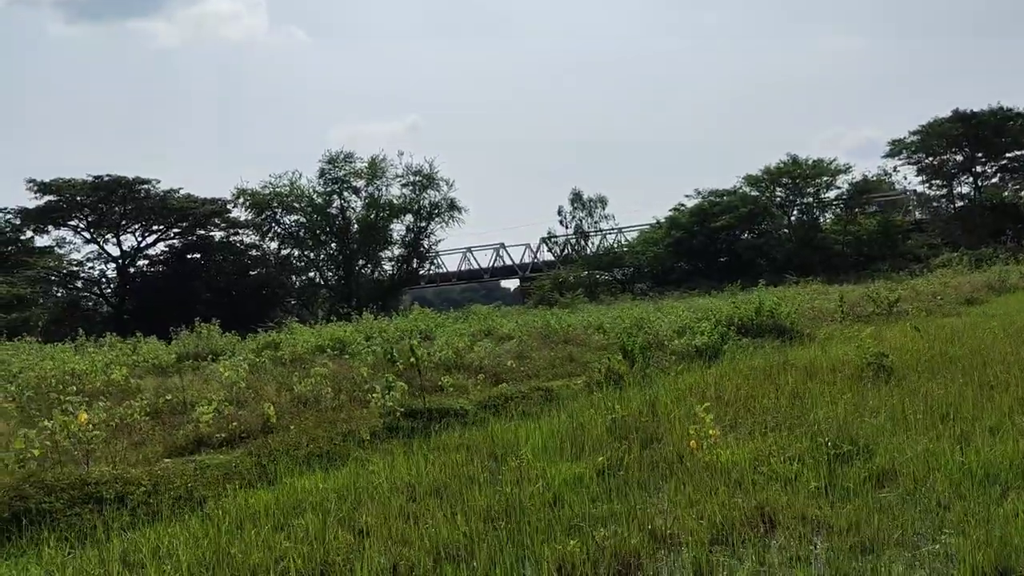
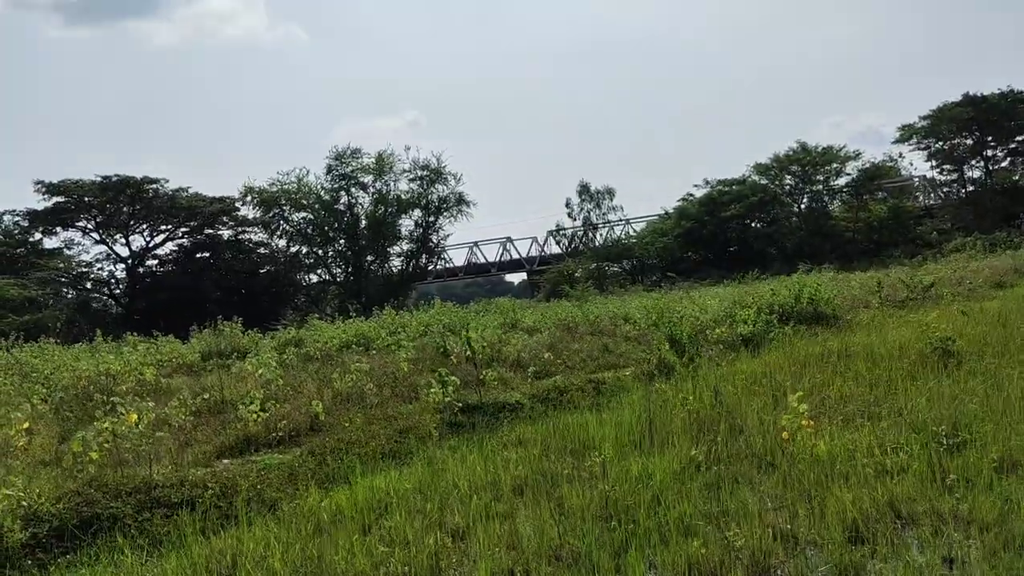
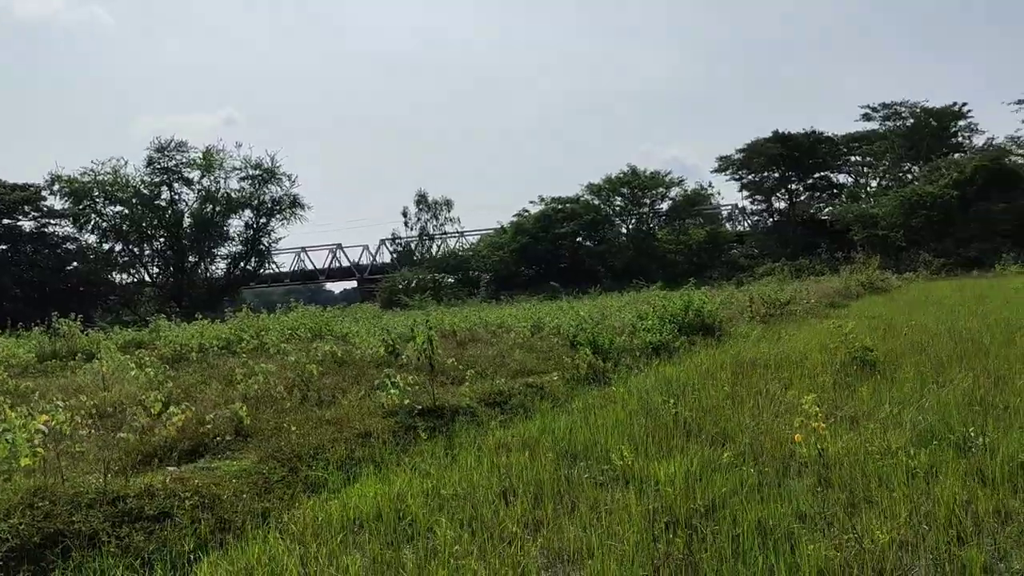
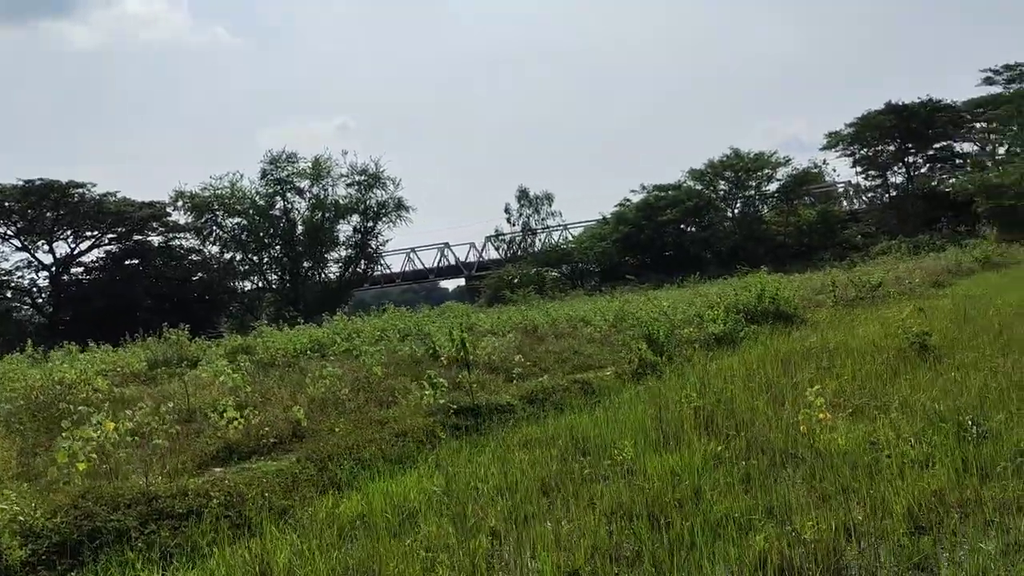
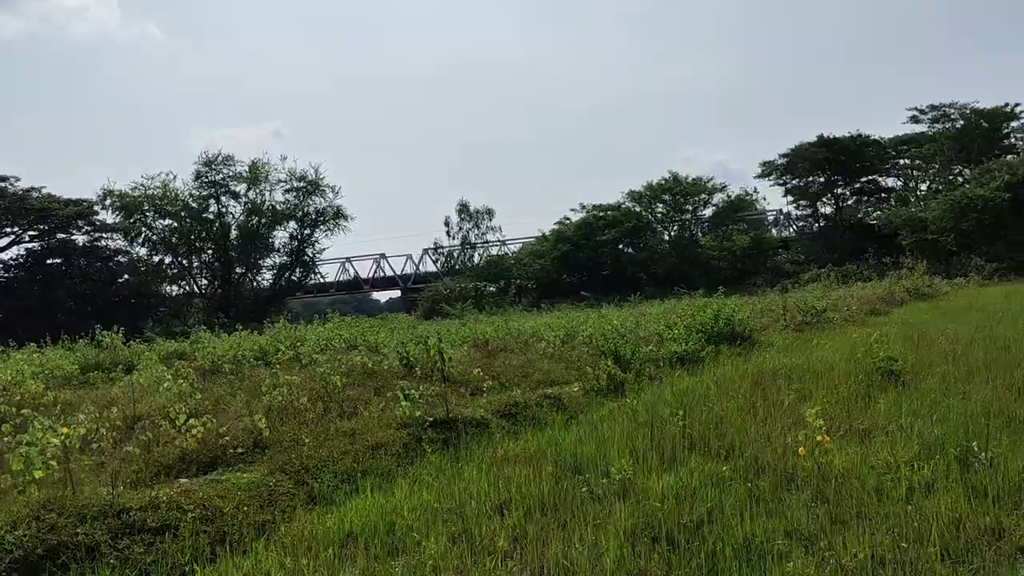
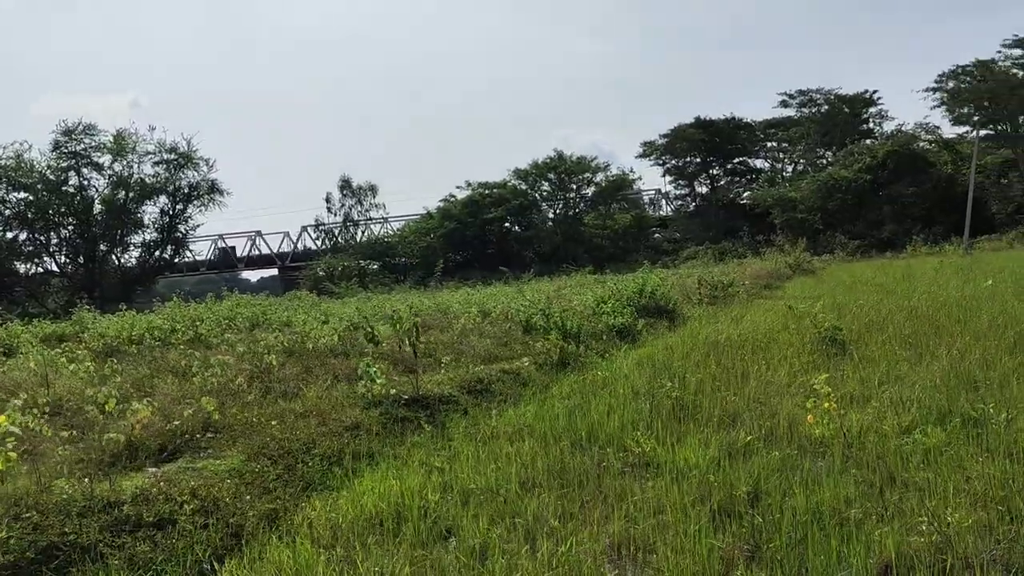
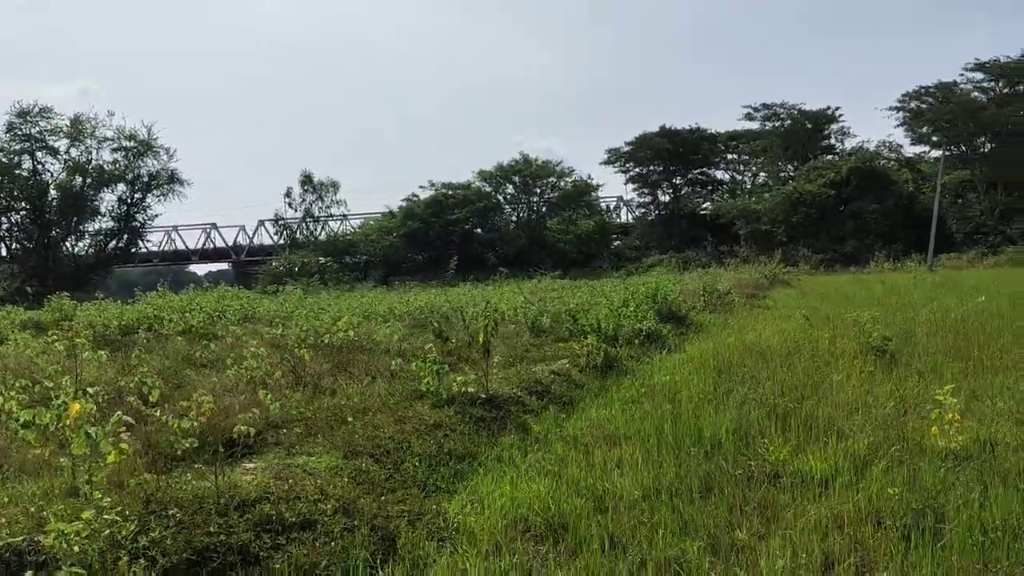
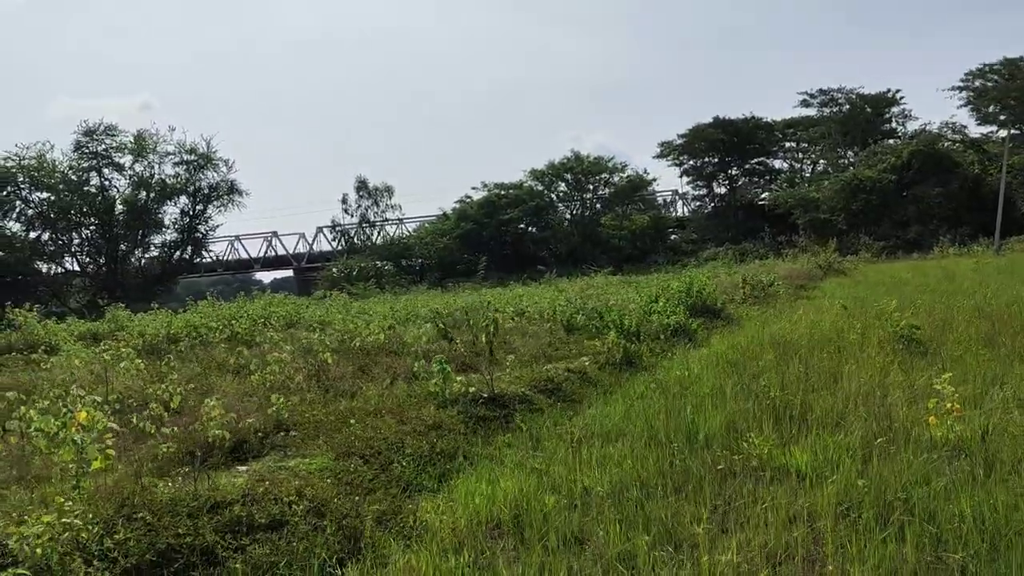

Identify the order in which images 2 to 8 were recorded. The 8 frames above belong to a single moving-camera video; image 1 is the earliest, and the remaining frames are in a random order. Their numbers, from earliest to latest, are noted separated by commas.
2, 4, 5, 3, 6, 8, 7
